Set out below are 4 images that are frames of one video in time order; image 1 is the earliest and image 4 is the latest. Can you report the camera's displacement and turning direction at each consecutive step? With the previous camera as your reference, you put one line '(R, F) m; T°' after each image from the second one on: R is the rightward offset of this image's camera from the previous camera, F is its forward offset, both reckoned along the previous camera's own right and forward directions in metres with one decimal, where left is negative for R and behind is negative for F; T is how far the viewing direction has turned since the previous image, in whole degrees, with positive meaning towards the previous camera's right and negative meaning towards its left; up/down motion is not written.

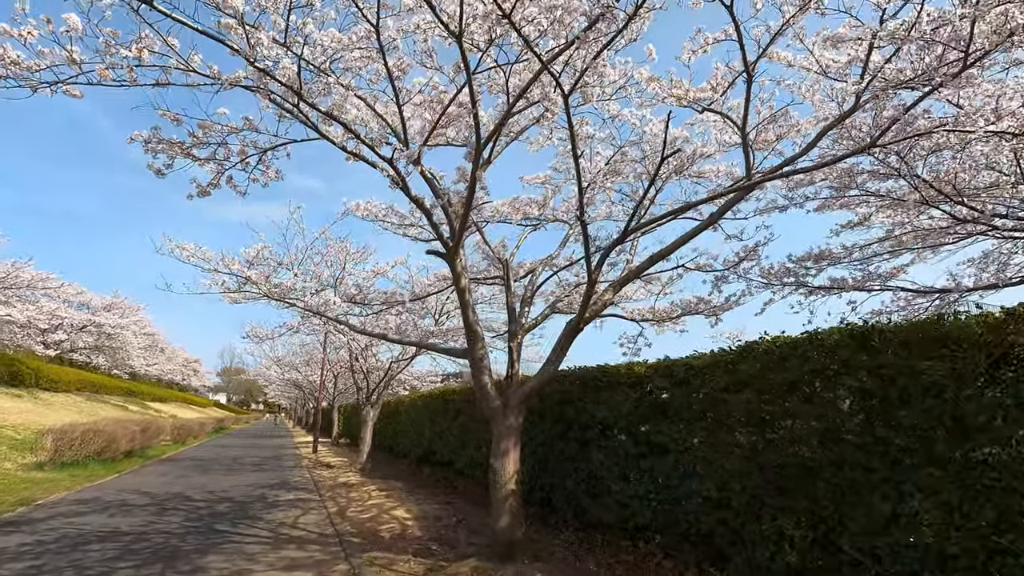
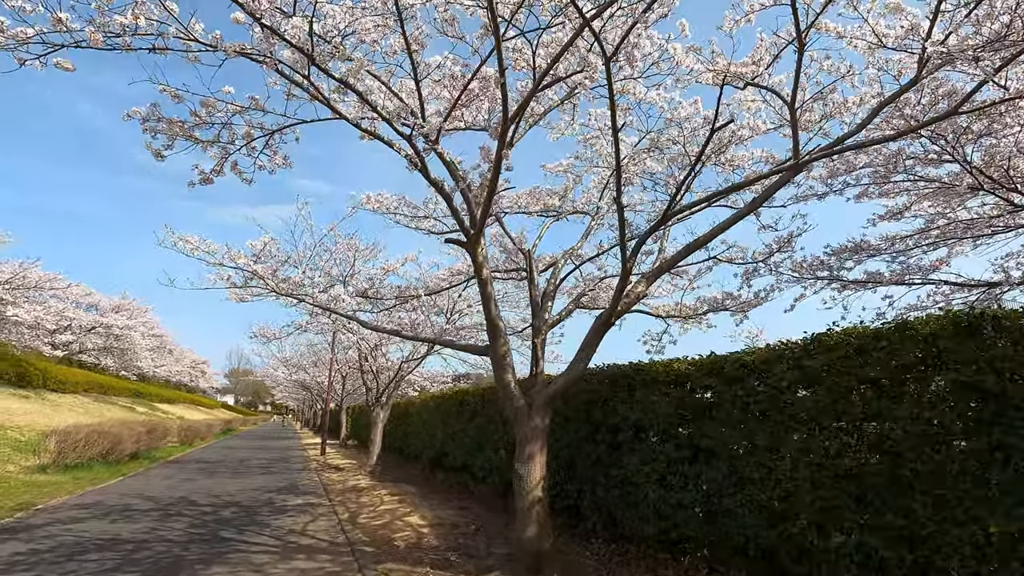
(-0.2, +0.4) m; -1°
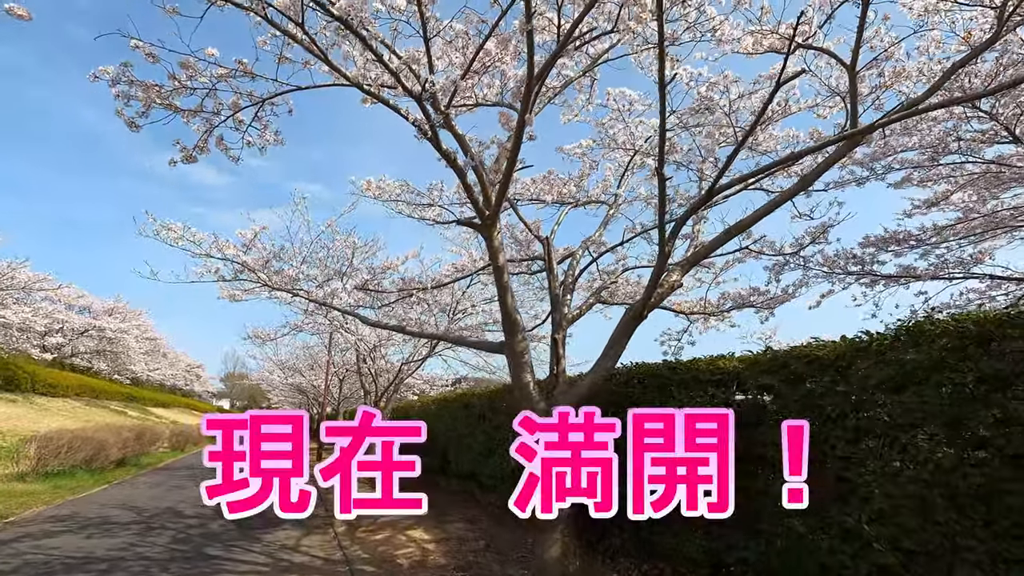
(-0.2, +0.6) m; 0°
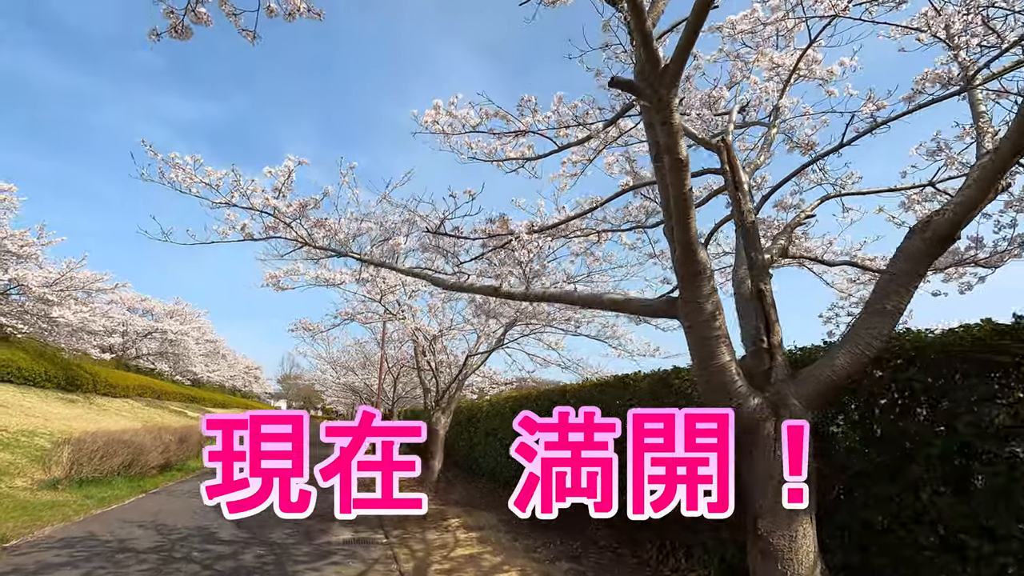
(-0.8, +2.0) m; -5°
